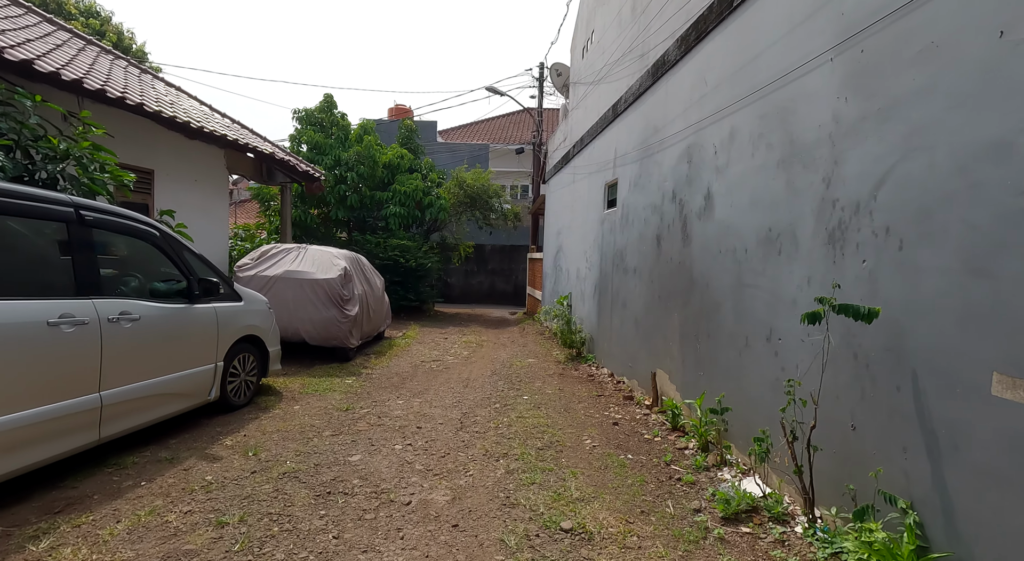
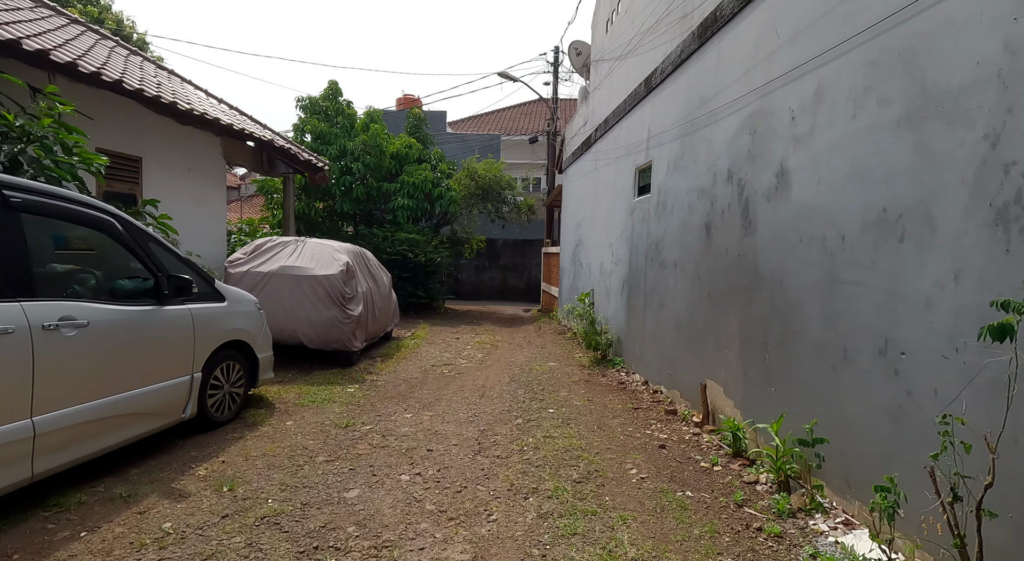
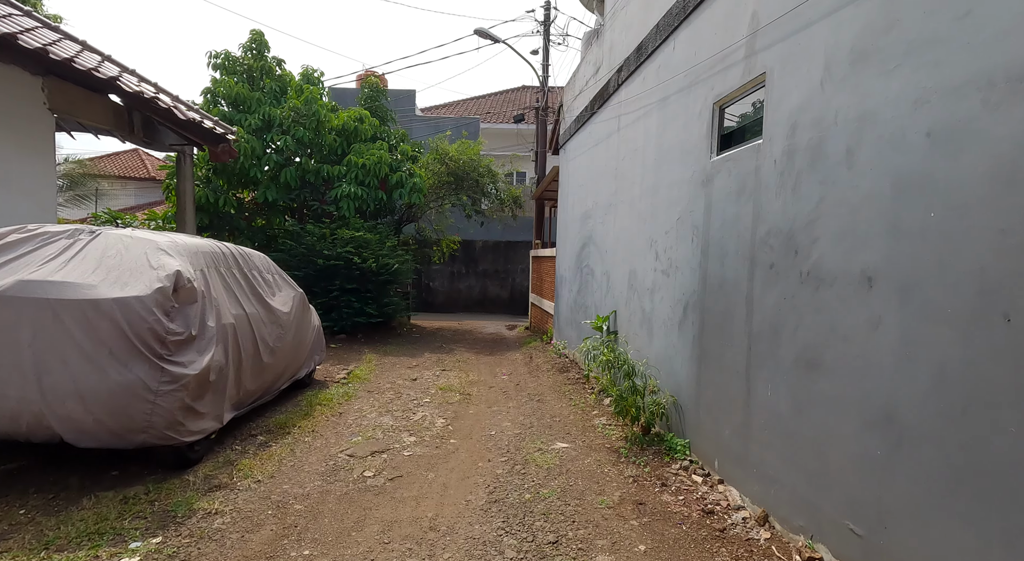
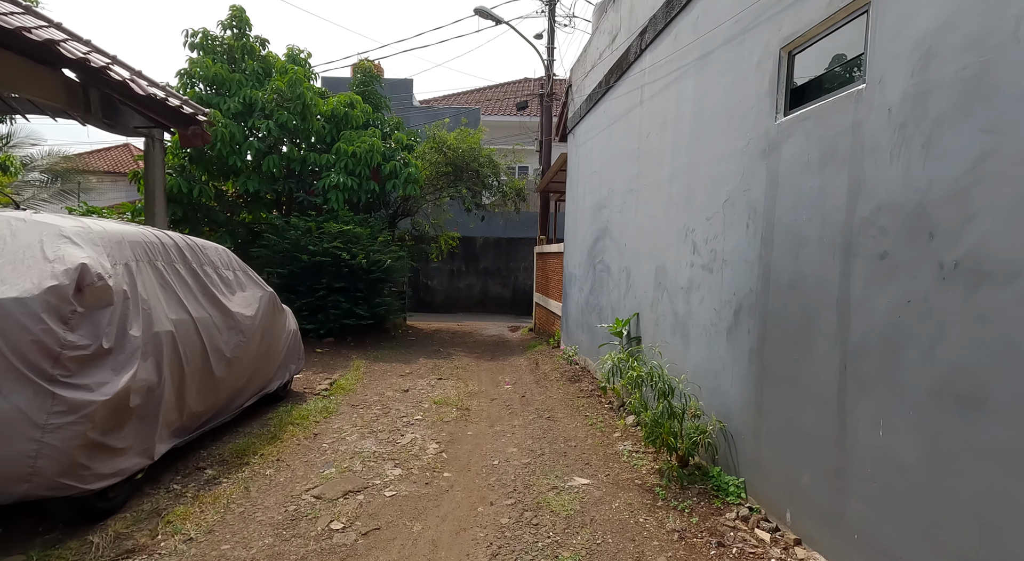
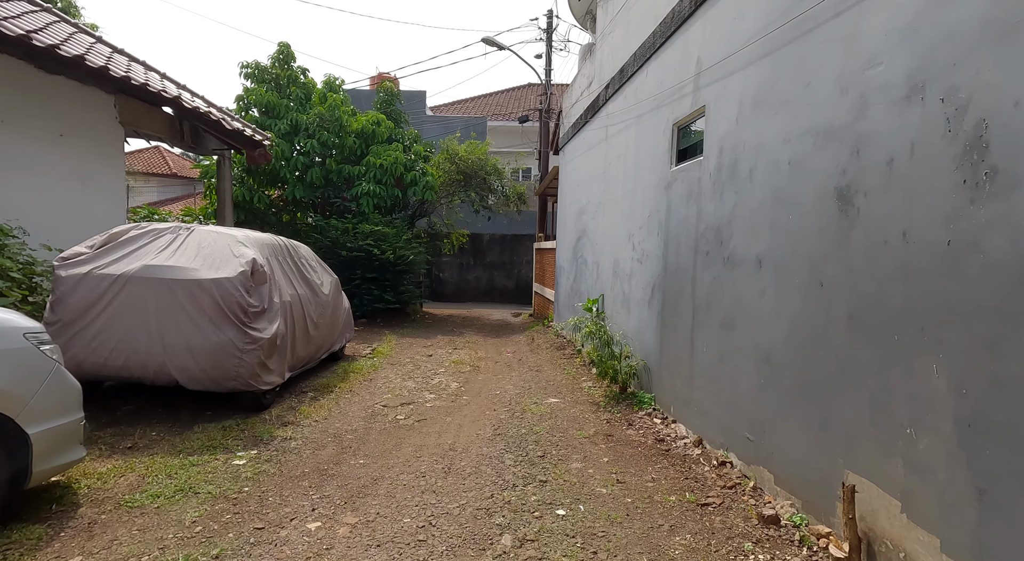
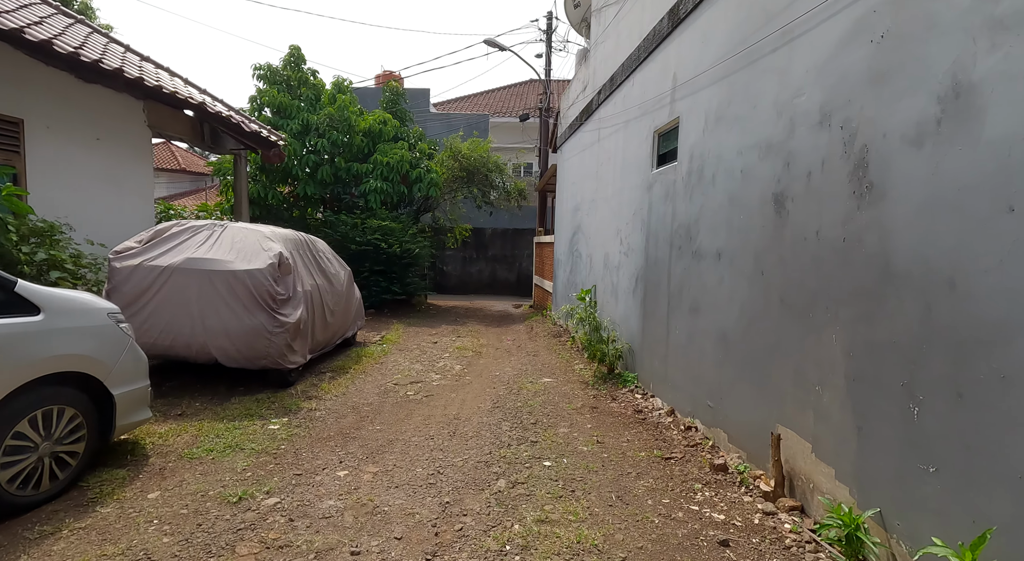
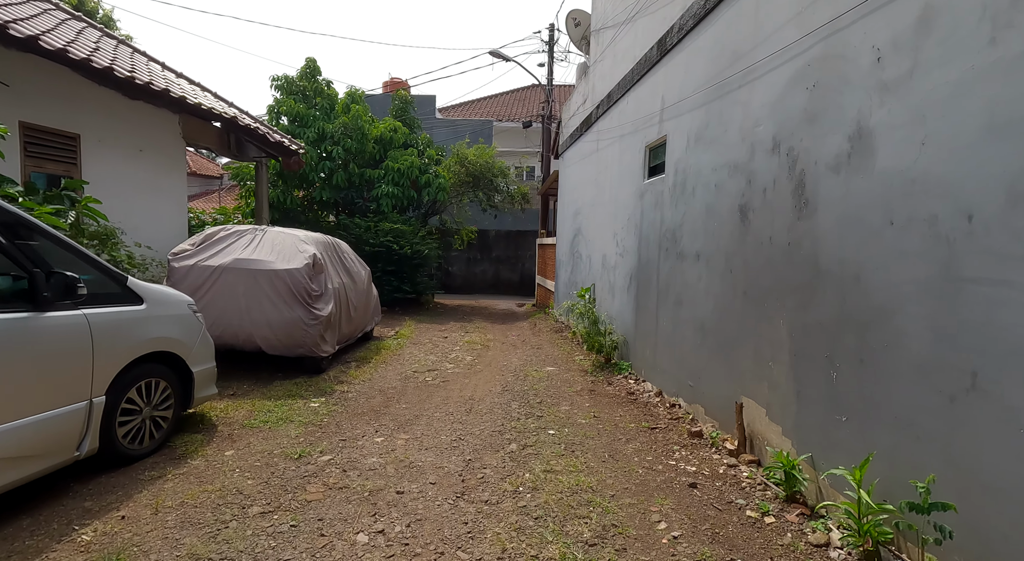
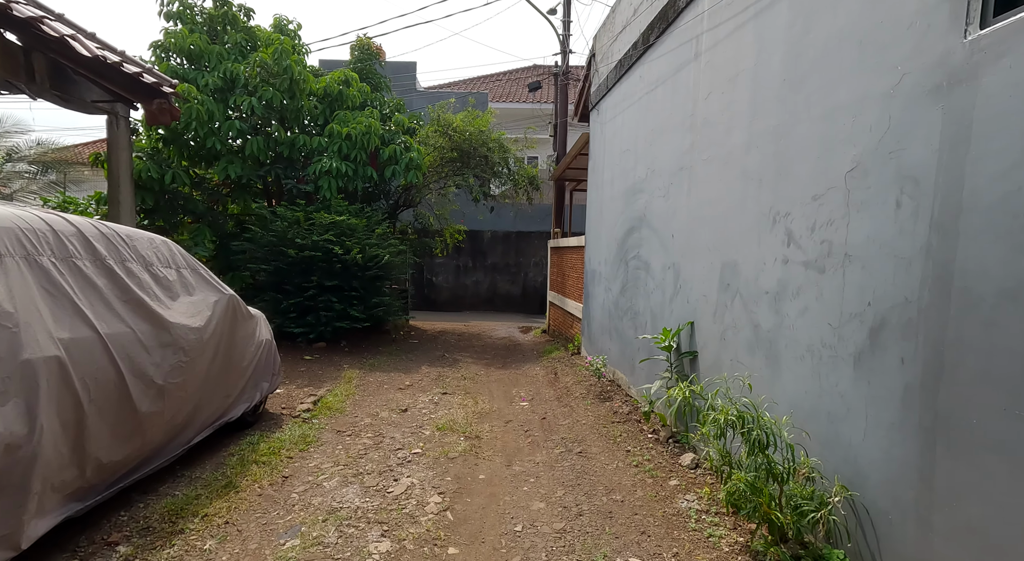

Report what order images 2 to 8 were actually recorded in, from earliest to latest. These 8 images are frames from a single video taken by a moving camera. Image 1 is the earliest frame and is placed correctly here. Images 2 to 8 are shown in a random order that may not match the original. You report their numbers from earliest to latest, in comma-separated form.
2, 7, 6, 5, 3, 4, 8
